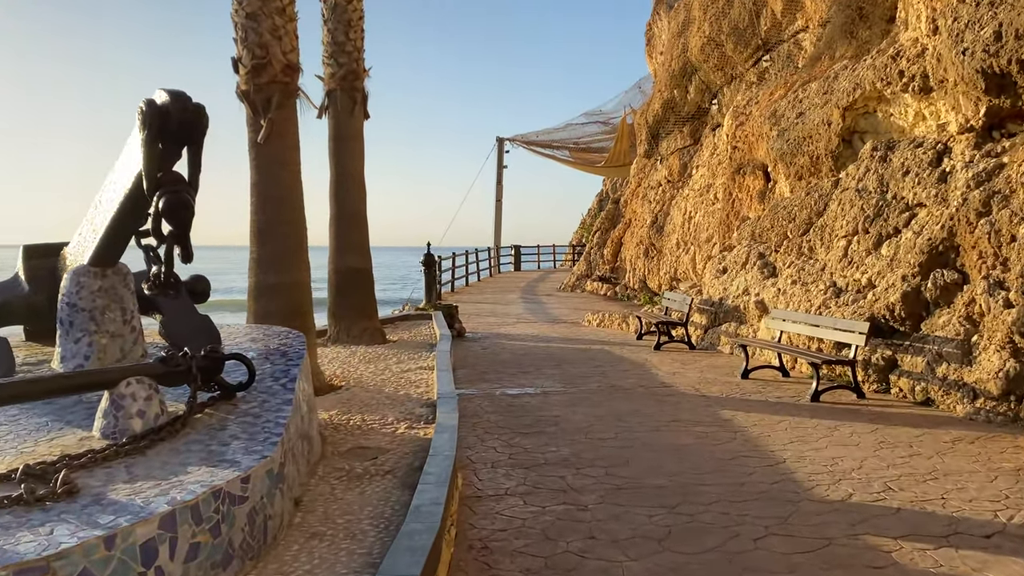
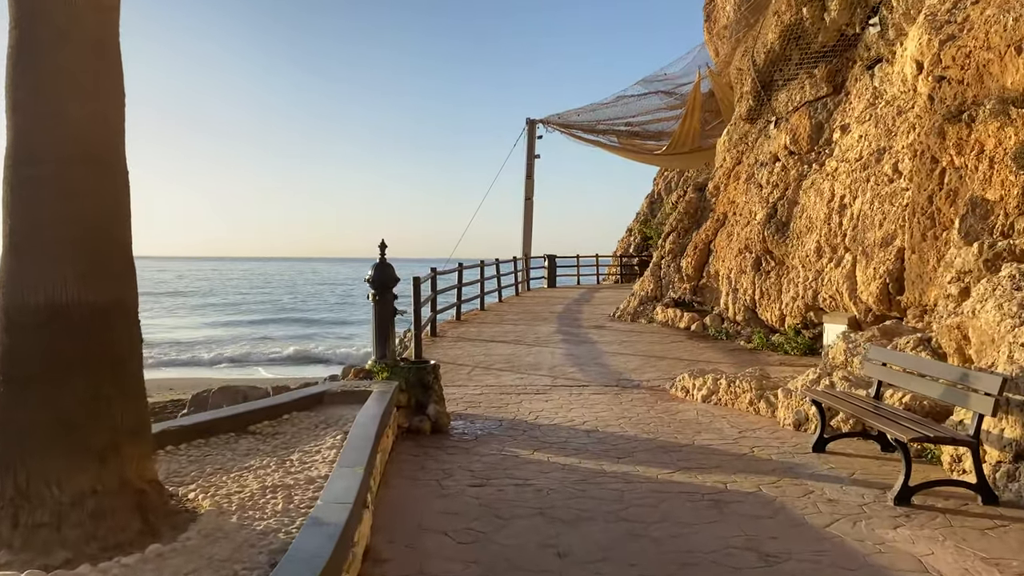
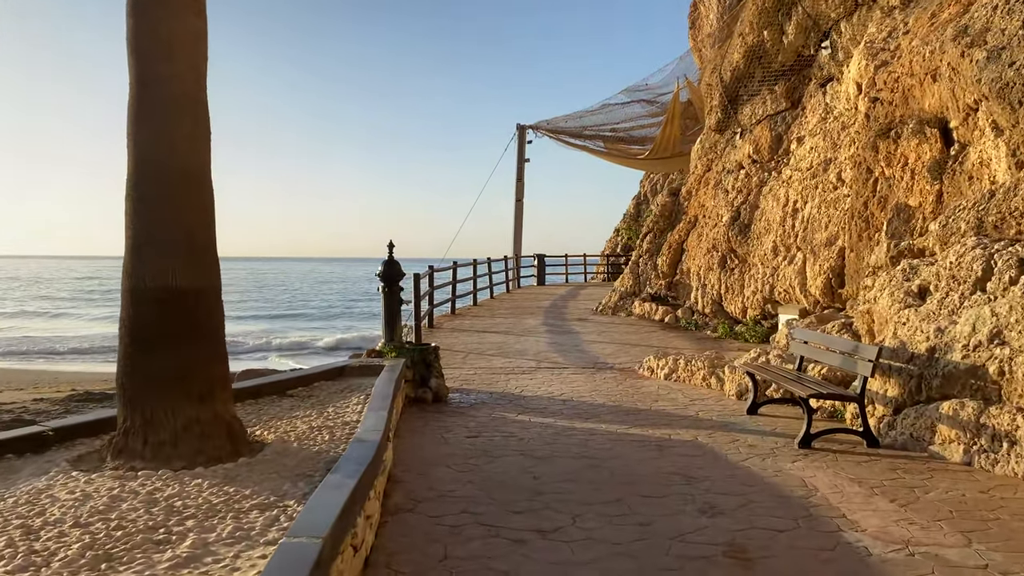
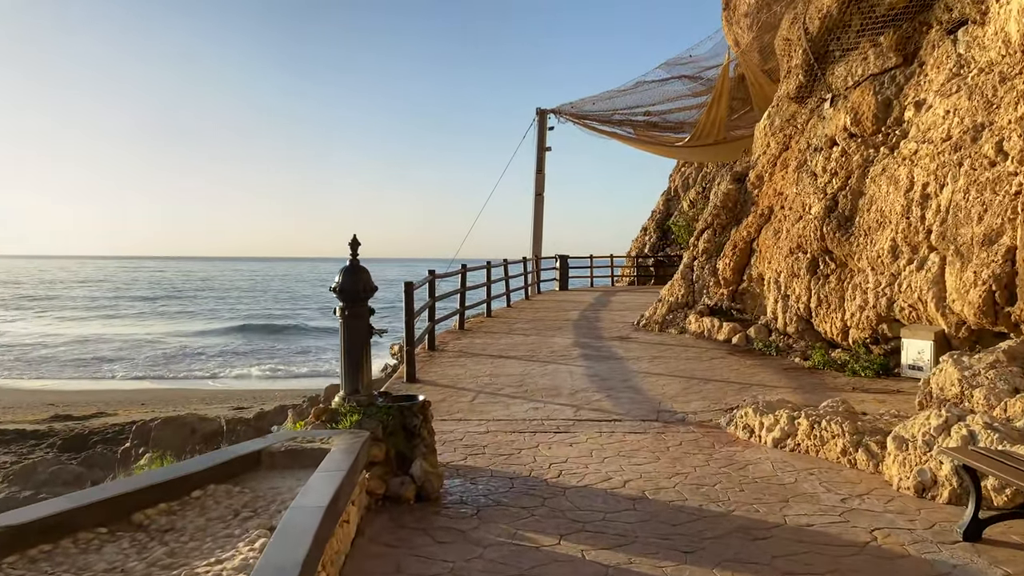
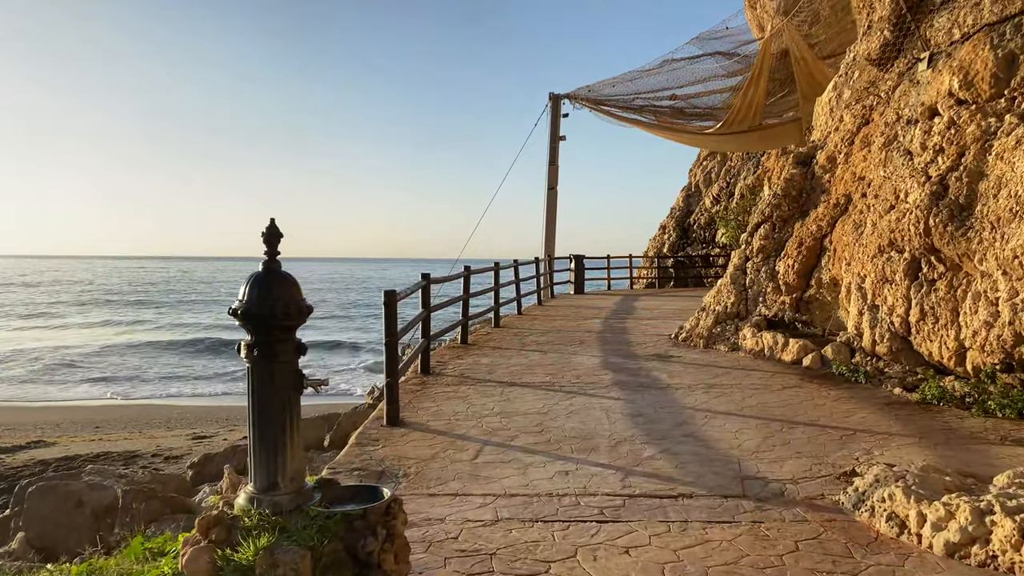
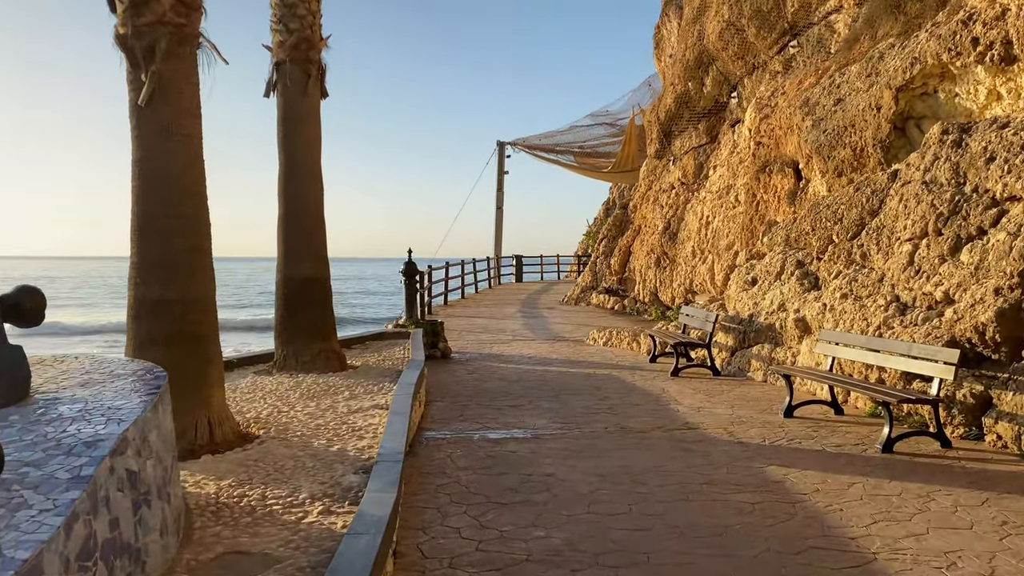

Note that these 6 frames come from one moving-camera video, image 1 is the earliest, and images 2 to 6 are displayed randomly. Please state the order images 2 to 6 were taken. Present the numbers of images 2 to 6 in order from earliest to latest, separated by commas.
6, 3, 2, 4, 5
